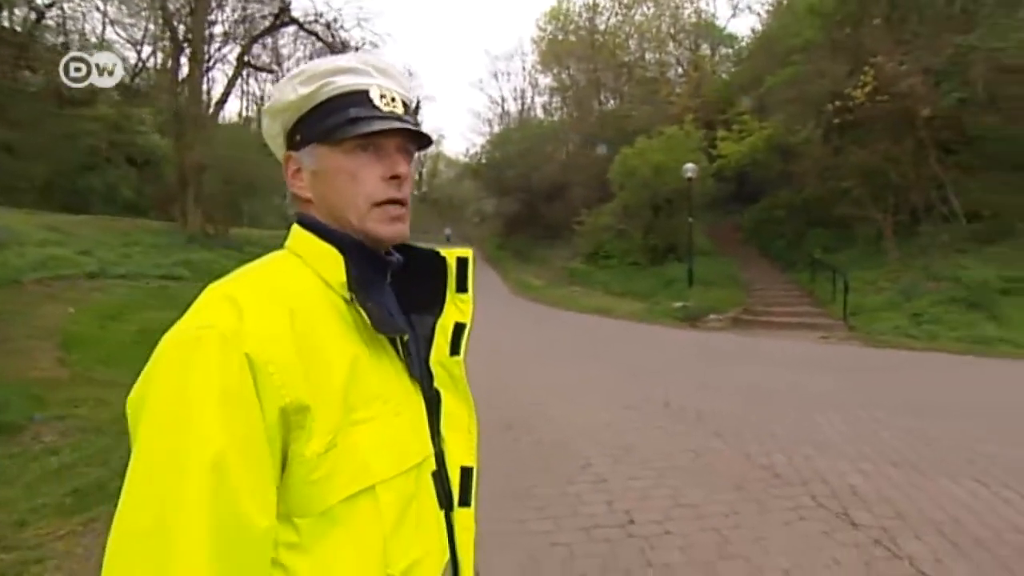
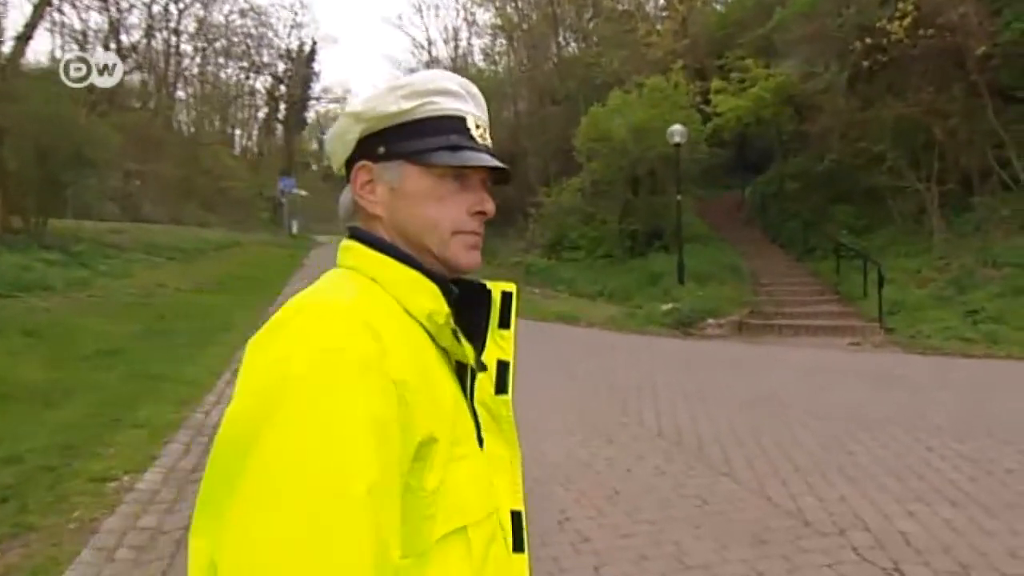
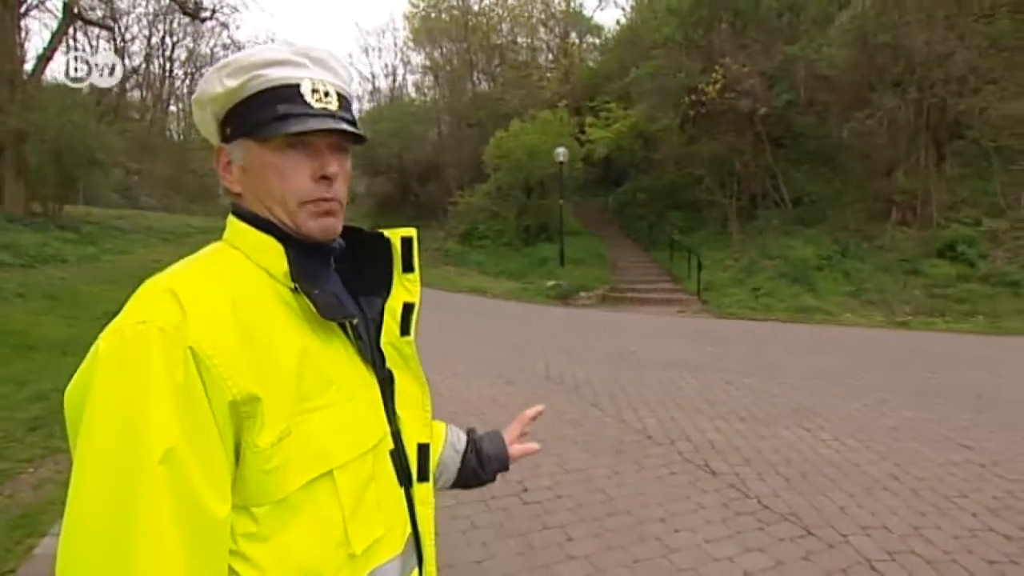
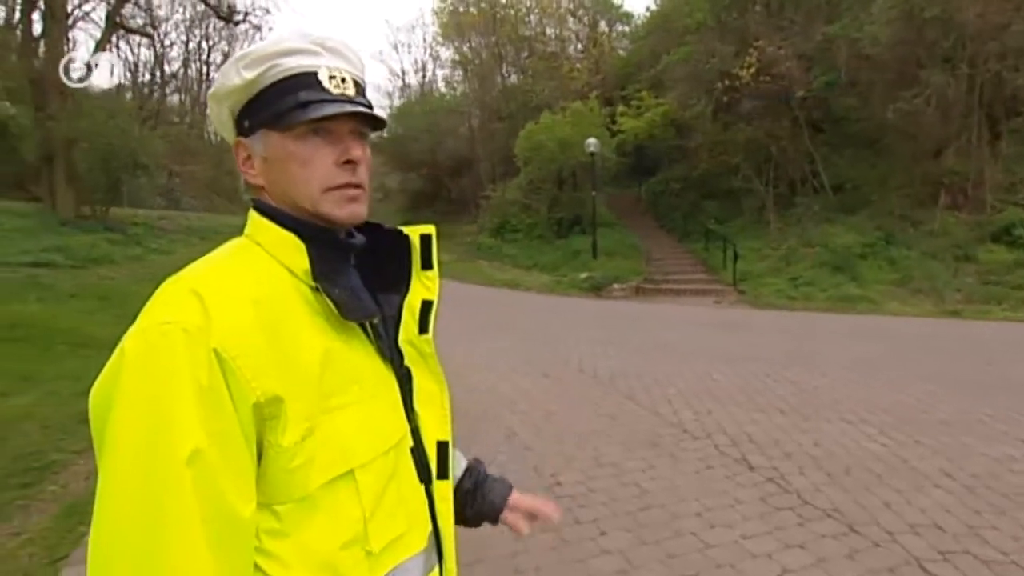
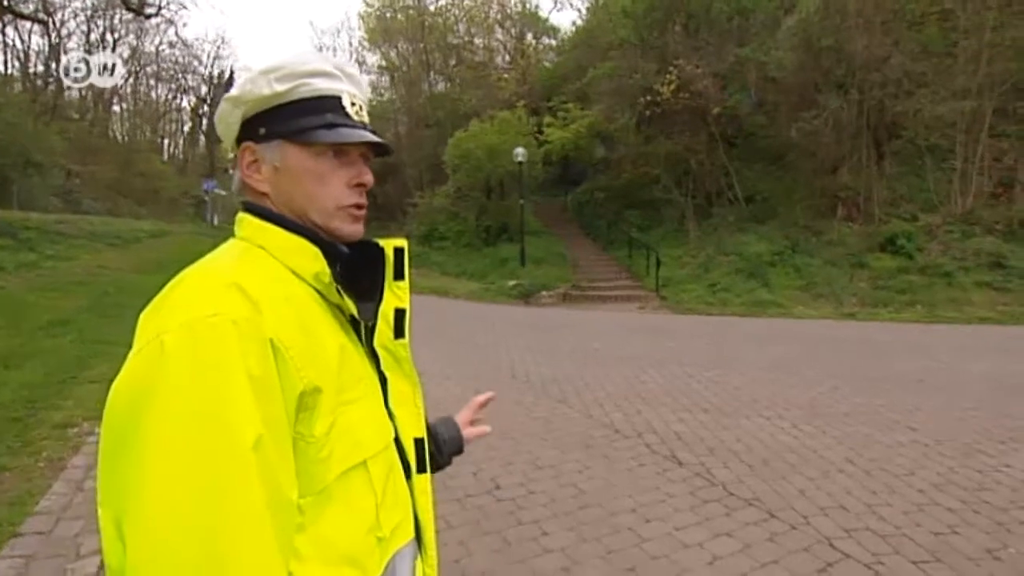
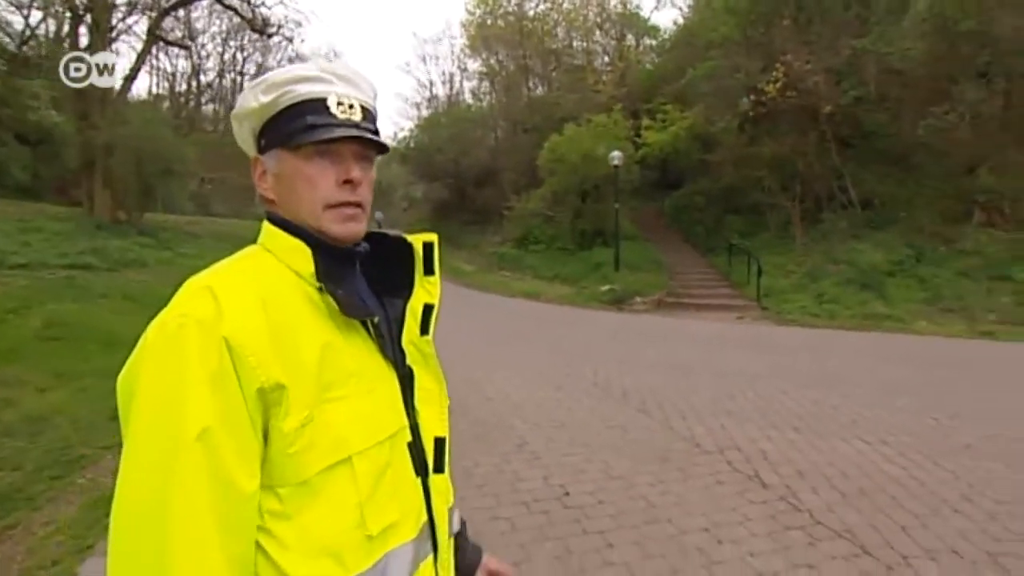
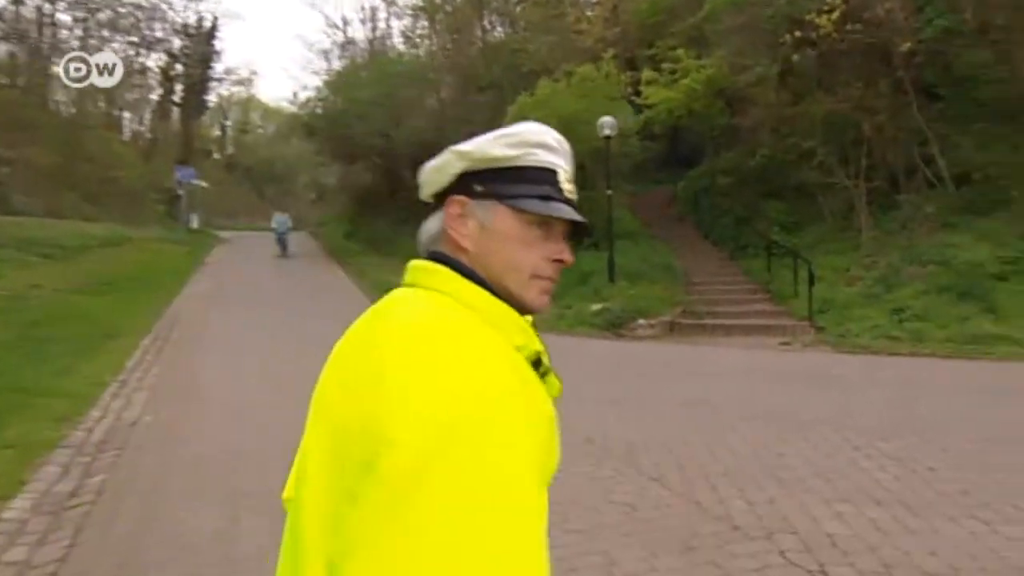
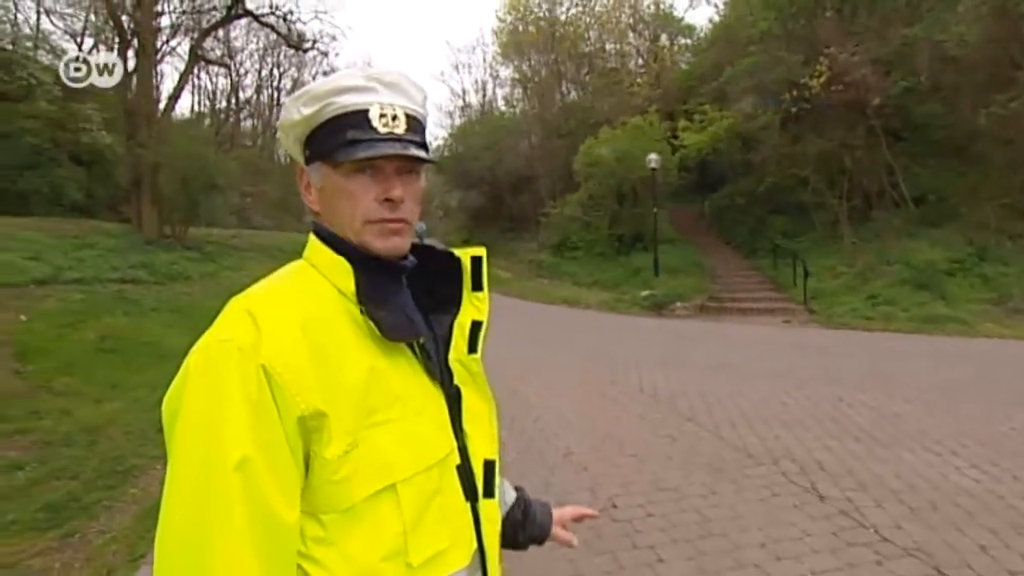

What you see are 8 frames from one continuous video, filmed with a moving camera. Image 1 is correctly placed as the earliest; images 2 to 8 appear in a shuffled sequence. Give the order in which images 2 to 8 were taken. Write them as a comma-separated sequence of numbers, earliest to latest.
6, 3, 5, 4, 8, 2, 7
